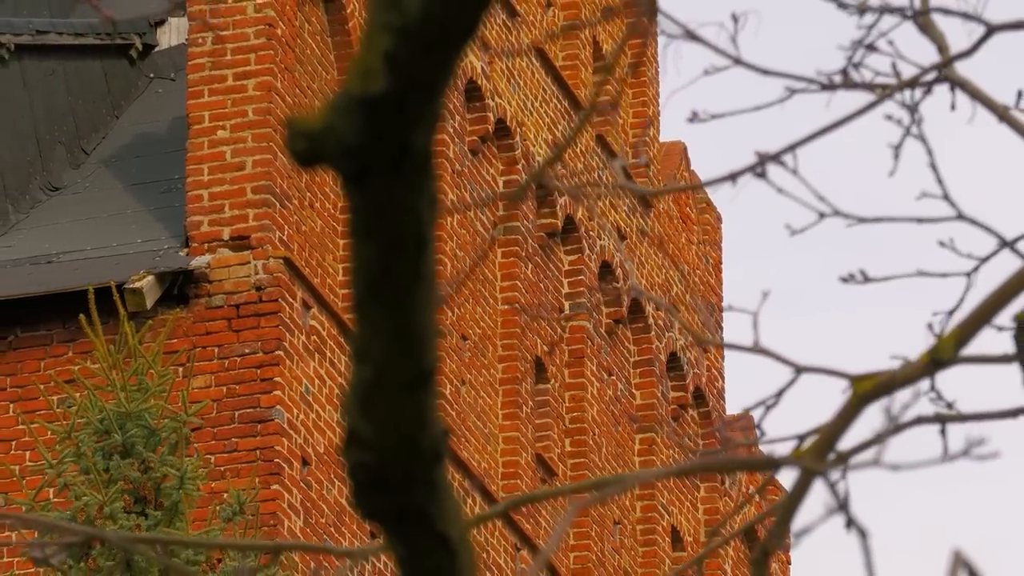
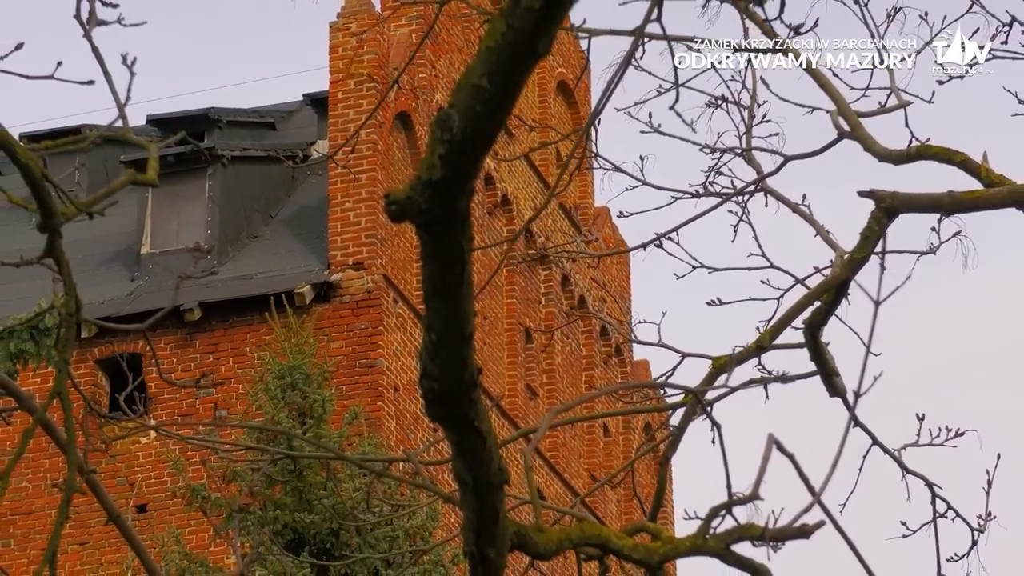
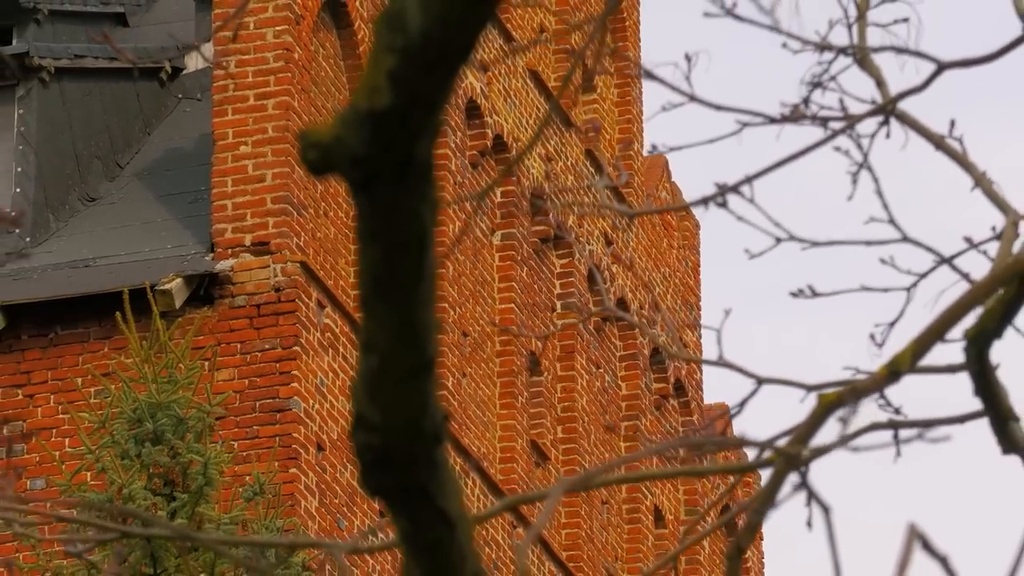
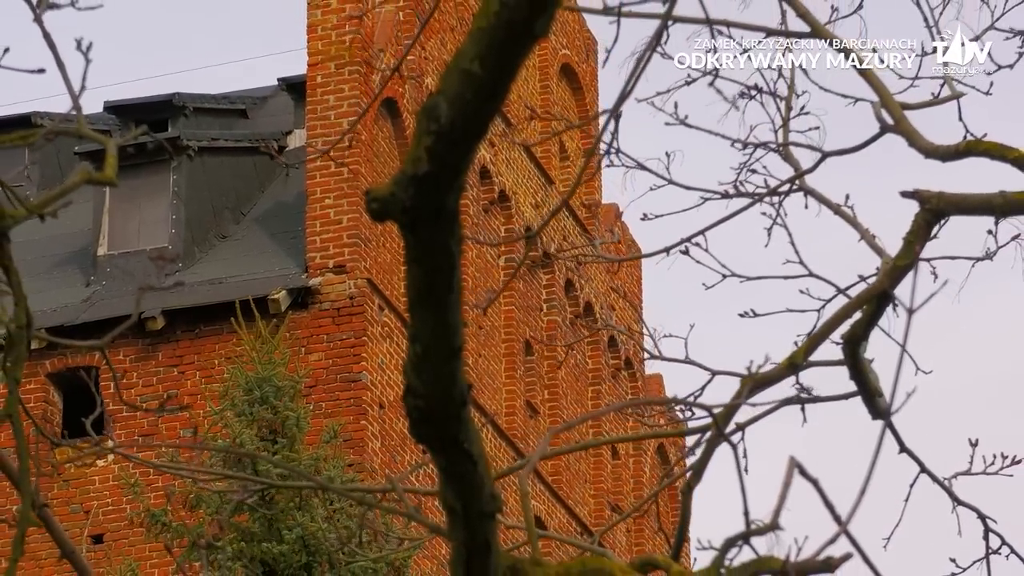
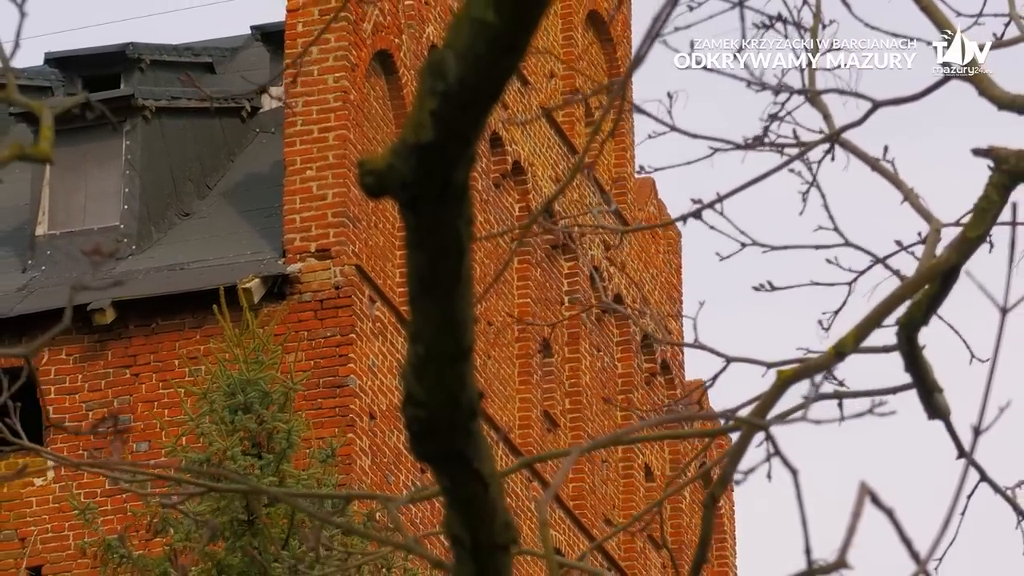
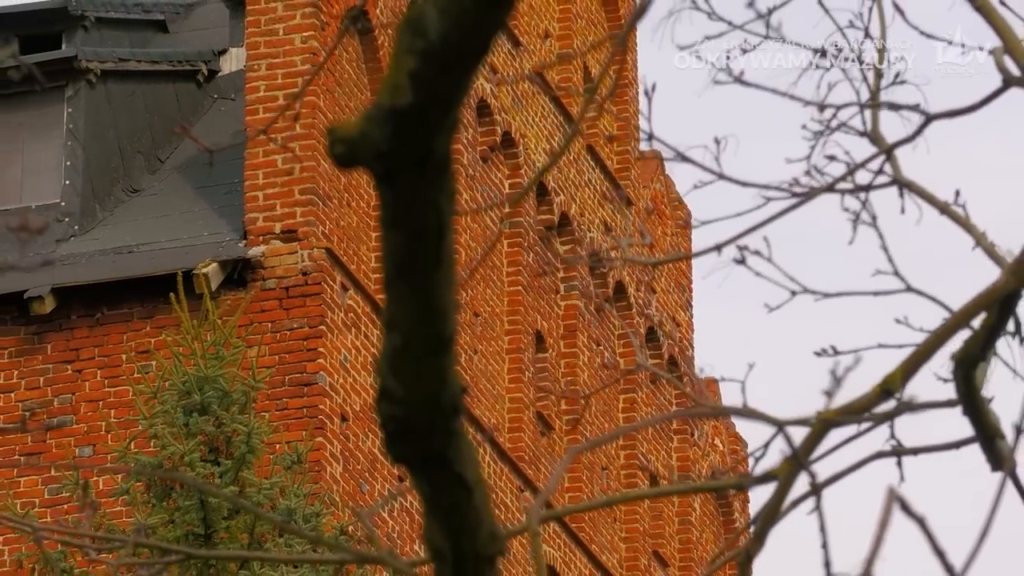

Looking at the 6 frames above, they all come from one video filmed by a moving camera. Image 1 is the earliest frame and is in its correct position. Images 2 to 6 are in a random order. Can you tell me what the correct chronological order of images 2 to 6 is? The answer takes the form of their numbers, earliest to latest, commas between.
3, 6, 5, 4, 2
